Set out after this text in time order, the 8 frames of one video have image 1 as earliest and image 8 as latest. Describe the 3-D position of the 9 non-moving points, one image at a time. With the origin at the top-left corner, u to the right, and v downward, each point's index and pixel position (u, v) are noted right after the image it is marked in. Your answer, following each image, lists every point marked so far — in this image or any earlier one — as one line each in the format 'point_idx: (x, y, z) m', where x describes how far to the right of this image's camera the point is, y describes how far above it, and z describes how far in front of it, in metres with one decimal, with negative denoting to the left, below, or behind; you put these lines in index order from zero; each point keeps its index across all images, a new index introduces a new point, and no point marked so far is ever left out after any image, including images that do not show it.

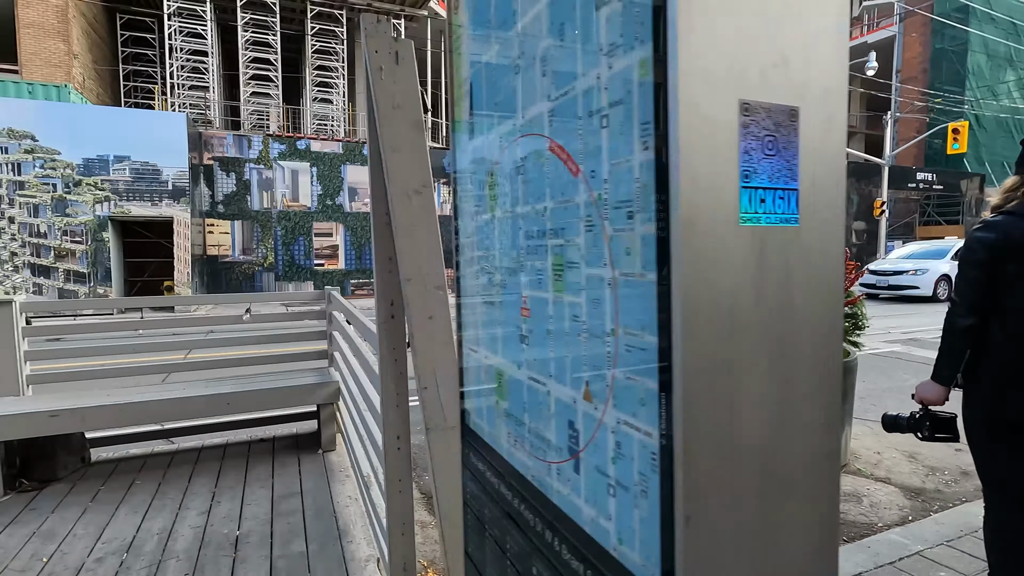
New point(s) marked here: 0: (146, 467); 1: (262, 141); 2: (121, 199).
0: (-2.2, -1.1, +3.3) m
1: (-7.3, +4.3, +15.5) m
2: (-9.2, +2.1, +12.7) m
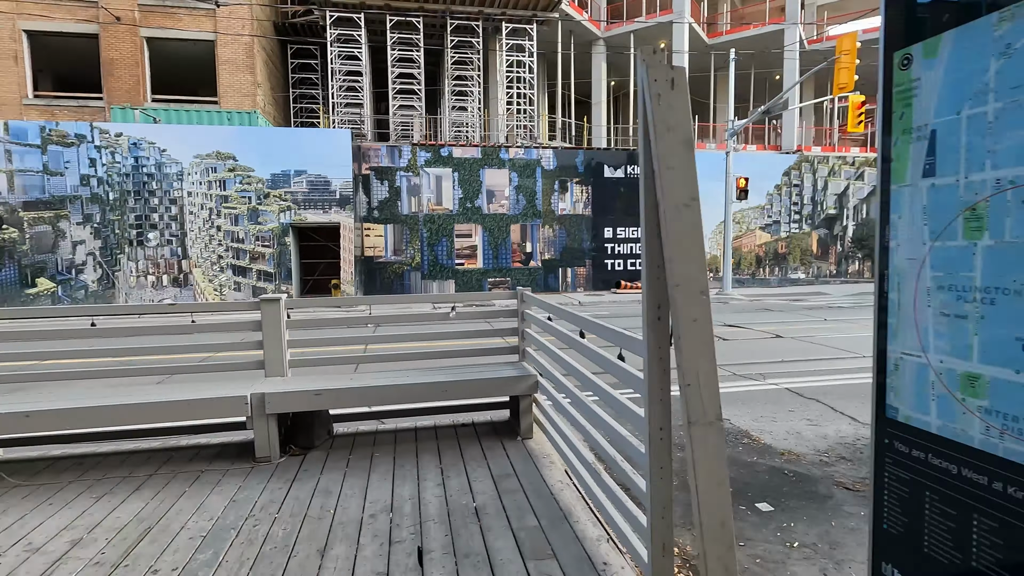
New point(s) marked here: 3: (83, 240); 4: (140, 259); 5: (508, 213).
0: (-1.0, -1.1, +3.8) m
1: (-3.2, +4.3, +16.9) m
2: (-5.7, +2.2, +14.5) m
3: (-10.8, +1.2, +13.5) m
4: (-9.6, +0.8, +13.7) m
5: (-0.1, +2.5, +17.8) m
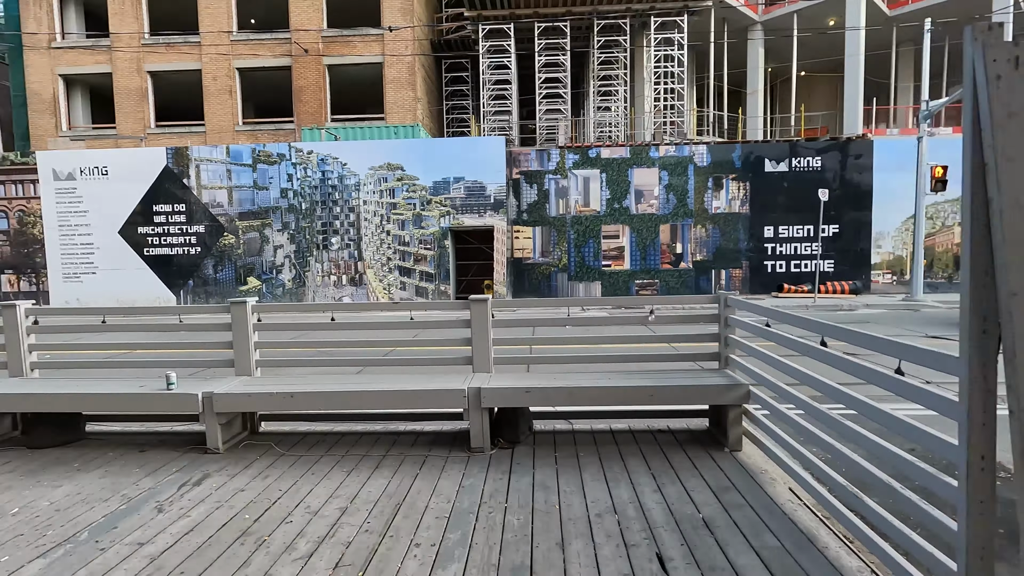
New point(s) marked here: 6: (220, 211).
0: (+0.5, -1.1, +3.9) m
1: (+1.5, +4.3, +17.1) m
2: (-1.6, +2.2, +15.4) m
3: (-6.7, +1.3, +15.6) m
4: (-5.5, +0.8, +15.6) m
5: (+4.7, +2.4, +17.2) m
6: (-8.5, +2.3, +15.6) m
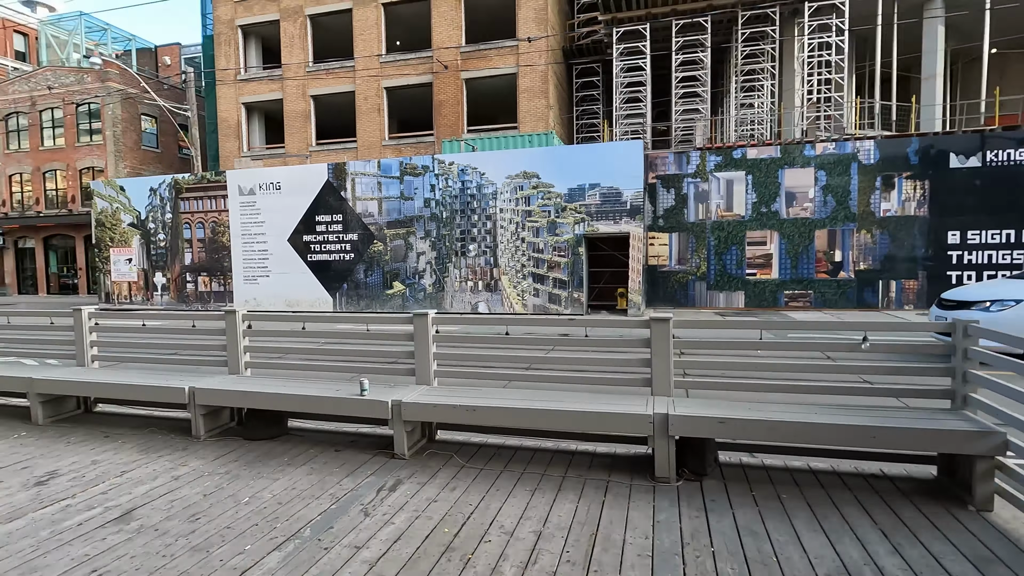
0: (+1.7, -1.3, +3.5) m
1: (+5.7, +4.0, +16.2) m
2: (+2.3, +2.0, +15.2) m
3: (-2.7, +1.1, +16.5) m
4: (-1.5, +0.6, +16.2) m
5: (+8.8, +2.1, +15.6) m
6: (-4.5, +2.2, +16.9) m
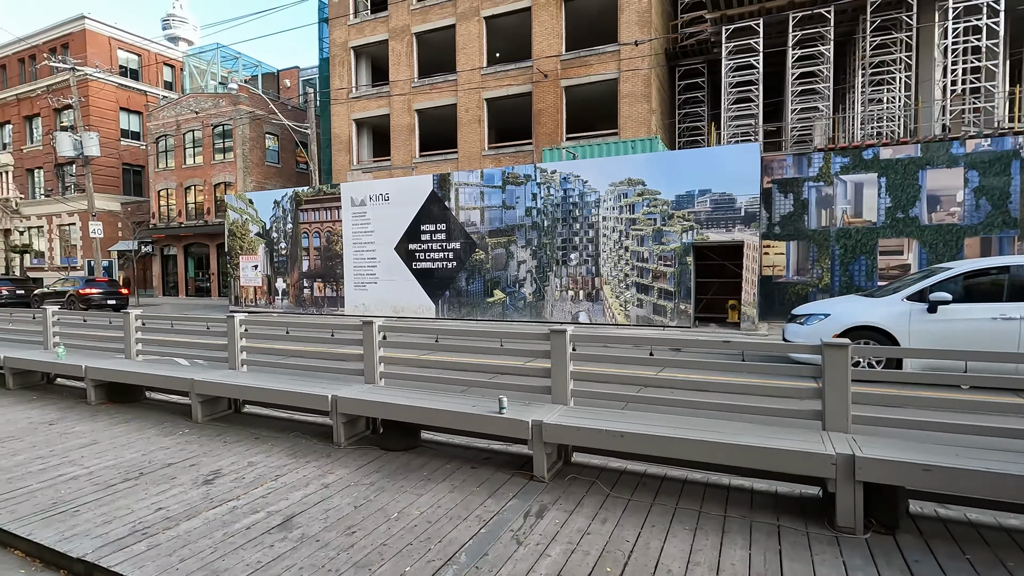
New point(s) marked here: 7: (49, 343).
0: (+2.6, -1.4, +2.9) m
1: (+8.7, +3.6, +14.9) m
2: (+5.1, +1.6, +14.4) m
3: (+0.4, +0.9, +16.5) m
4: (+1.5, +0.4, +16.0) m
5: (+11.6, +1.7, +13.8) m
6: (-1.3, +1.9, +17.2) m
7: (-6.4, -0.8, +7.4) m
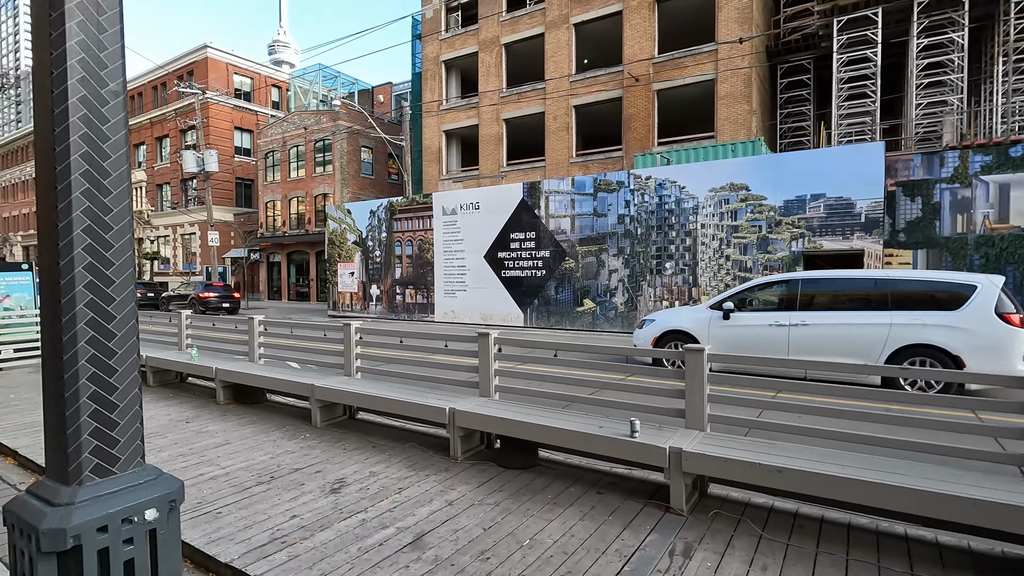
0: (+3.4, -1.5, +2.3) m
1: (+11.1, +3.3, +13.3) m
2: (+7.5, +1.3, +13.3) m
3: (+3.2, +0.6, +16.1) m
4: (+4.2, +0.1, +15.4) m
5: (+13.9, +1.3, +11.8) m
6: (+1.6, +1.6, +17.0) m
7: (-4.9, -0.8, +8.0) m
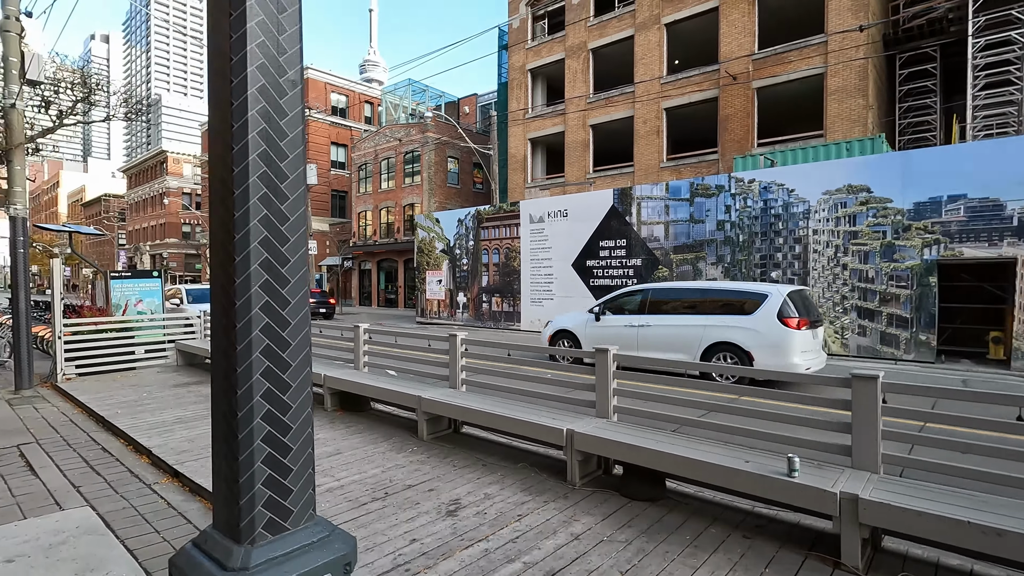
0: (+4.0, -1.6, +1.4) m
1: (+13.3, +3.0, +11.3) m
2: (+9.7, +1.0, +11.8) m
3: (+5.8, +0.3, +15.1) m
4: (+6.7, -0.2, +14.3) m
5: (+15.8, +1.0, +9.3) m
6: (+4.4, +1.3, +16.3) m
7: (-3.4, -1.0, +8.3) m
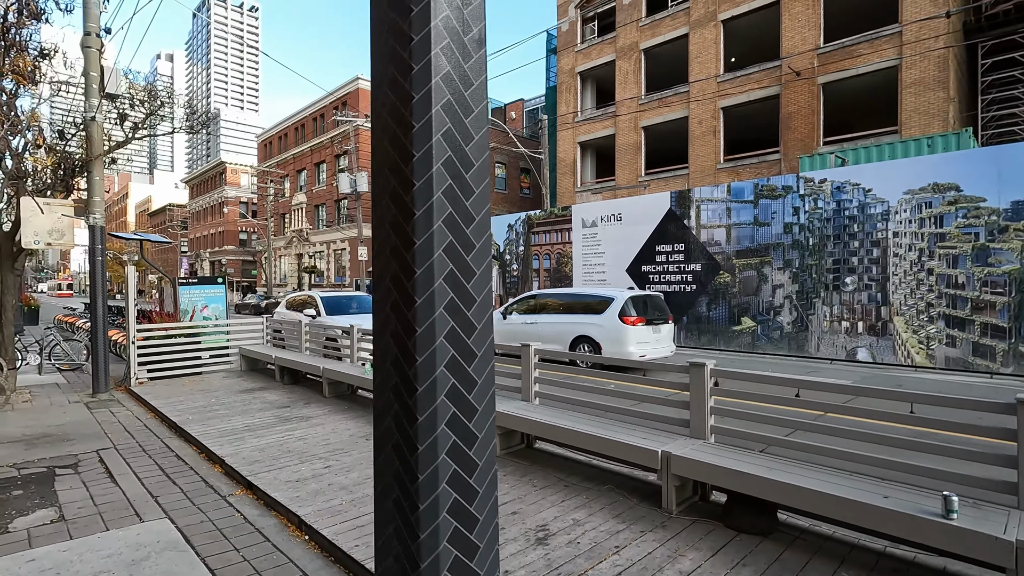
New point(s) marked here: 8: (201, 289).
0: (+4.4, -1.6, +0.8) m
1: (+14.4, +2.8, +9.9) m
2: (+10.9, +0.9, +10.7) m
3: (+7.3, +0.1, +14.3) m
4: (+8.1, -0.4, +13.5) m
5: (+16.8, +0.9, +7.8) m
6: (+6.0, +1.1, +15.6) m
7: (-2.4, -1.1, +8.2) m
8: (-7.1, 0.0, +12.1) m
